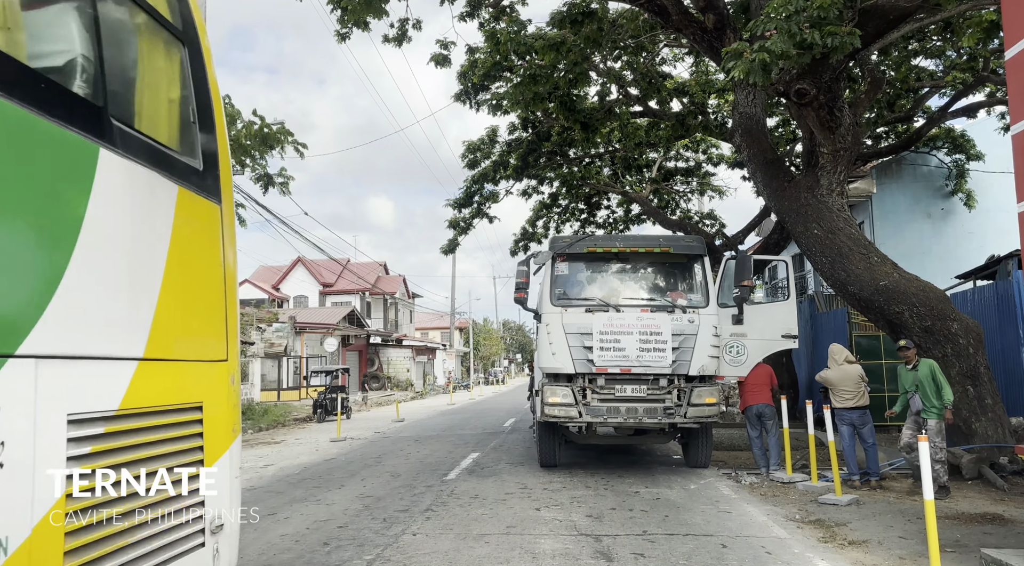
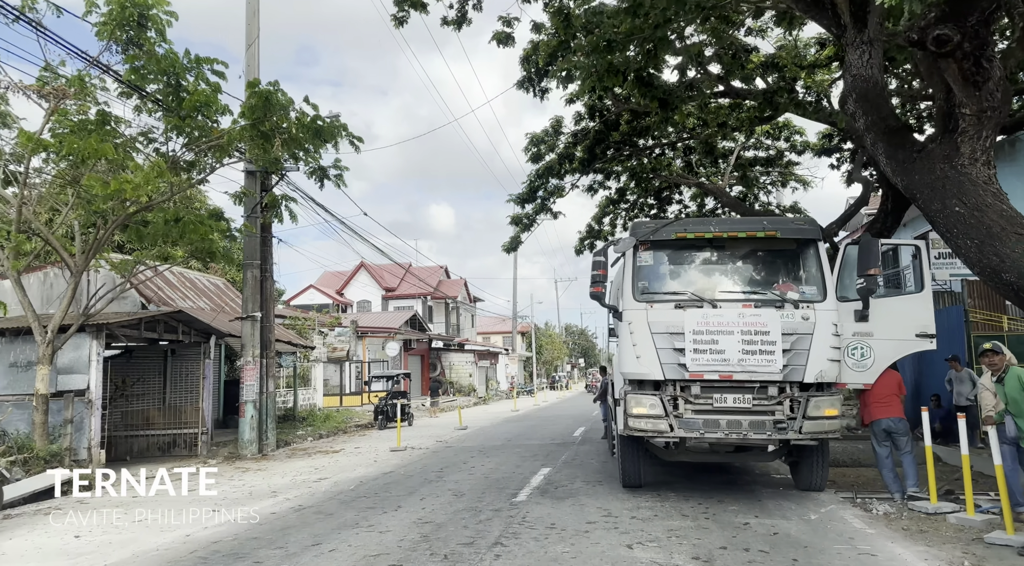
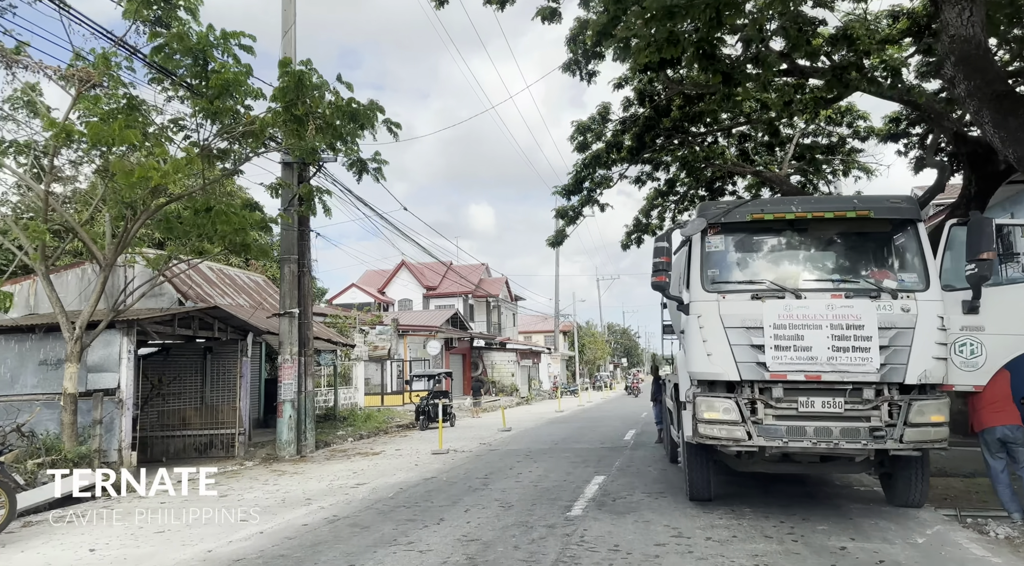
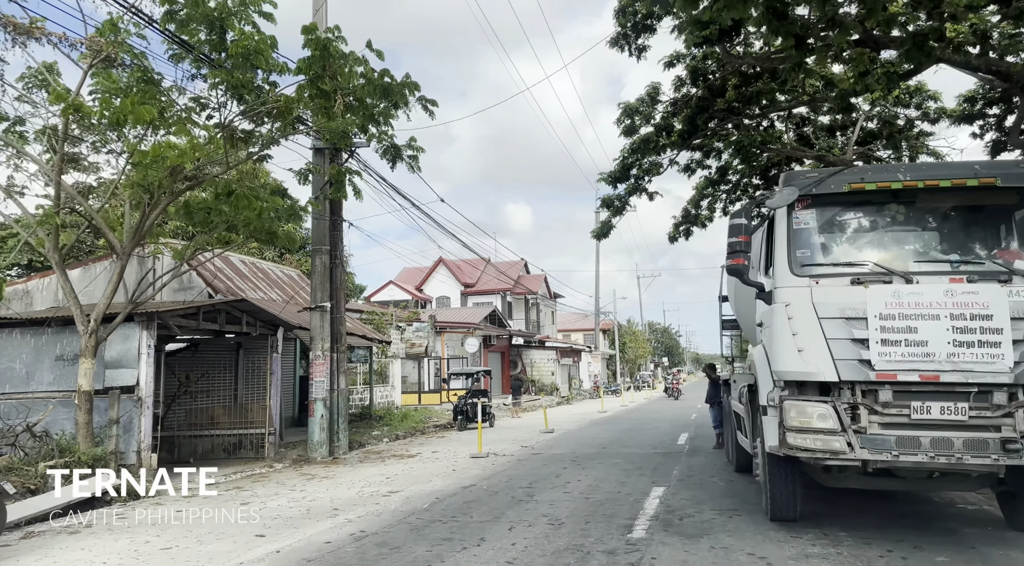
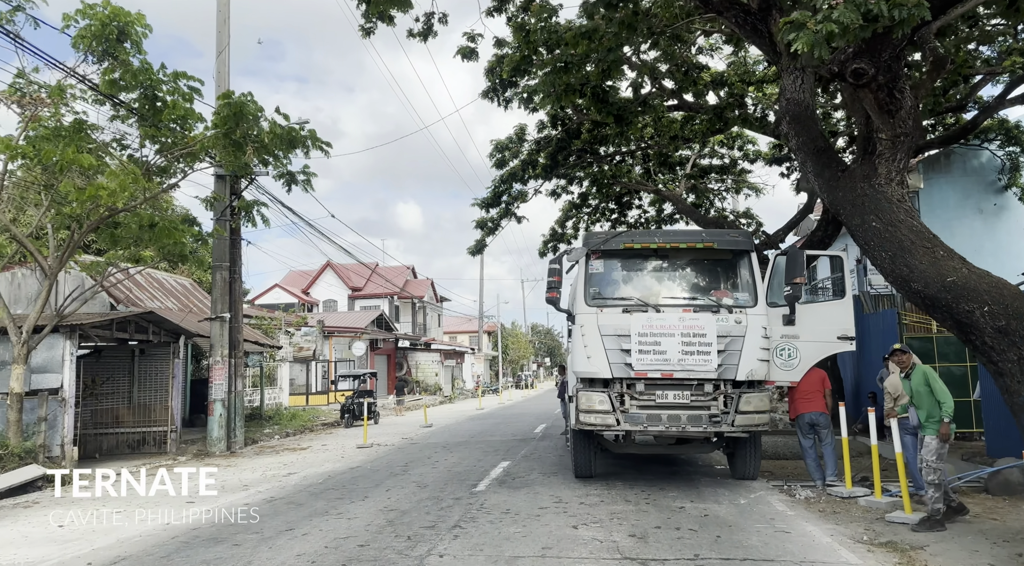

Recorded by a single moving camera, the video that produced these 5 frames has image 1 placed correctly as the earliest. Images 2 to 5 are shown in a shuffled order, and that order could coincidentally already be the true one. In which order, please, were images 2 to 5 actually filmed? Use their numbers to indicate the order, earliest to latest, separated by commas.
5, 2, 3, 4
